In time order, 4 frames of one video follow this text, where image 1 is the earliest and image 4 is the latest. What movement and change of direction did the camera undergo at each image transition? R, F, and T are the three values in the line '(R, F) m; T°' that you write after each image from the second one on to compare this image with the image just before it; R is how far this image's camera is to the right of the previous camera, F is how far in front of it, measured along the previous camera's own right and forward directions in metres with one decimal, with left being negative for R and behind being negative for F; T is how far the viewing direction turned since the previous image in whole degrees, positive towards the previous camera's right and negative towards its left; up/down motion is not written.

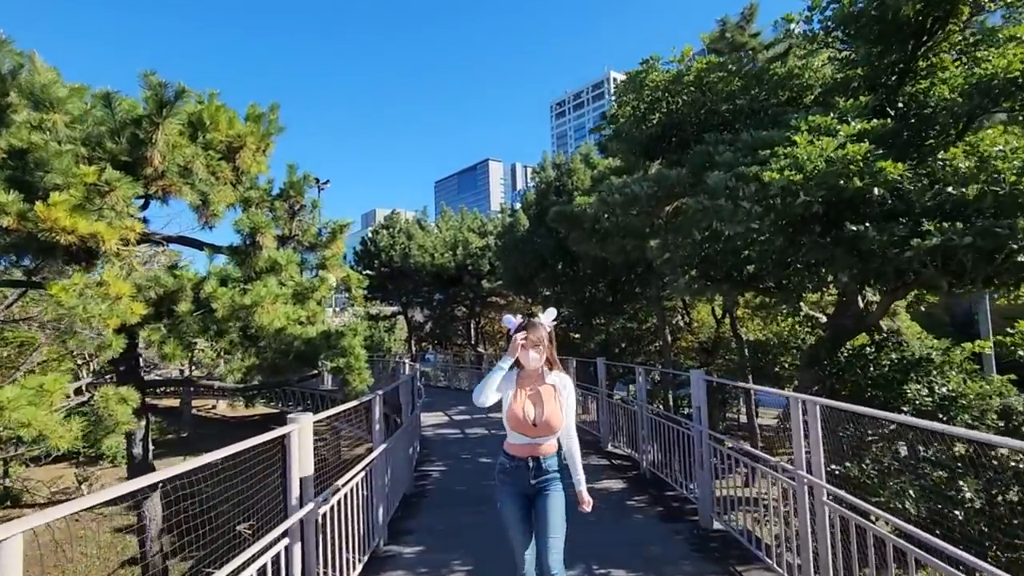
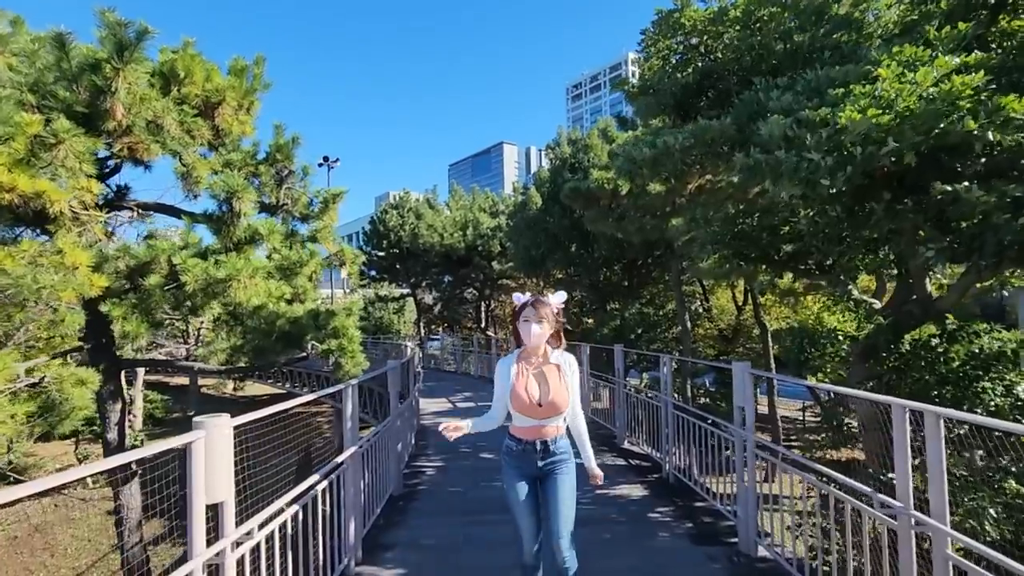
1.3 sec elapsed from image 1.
(+0.1, +0.9) m; -1°
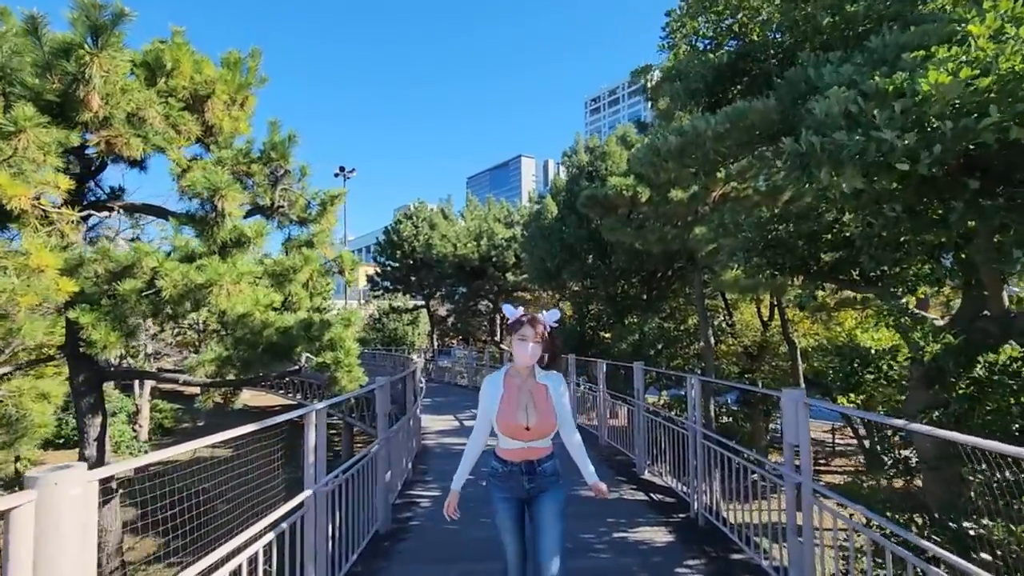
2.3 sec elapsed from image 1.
(+0.1, +0.7) m; -2°
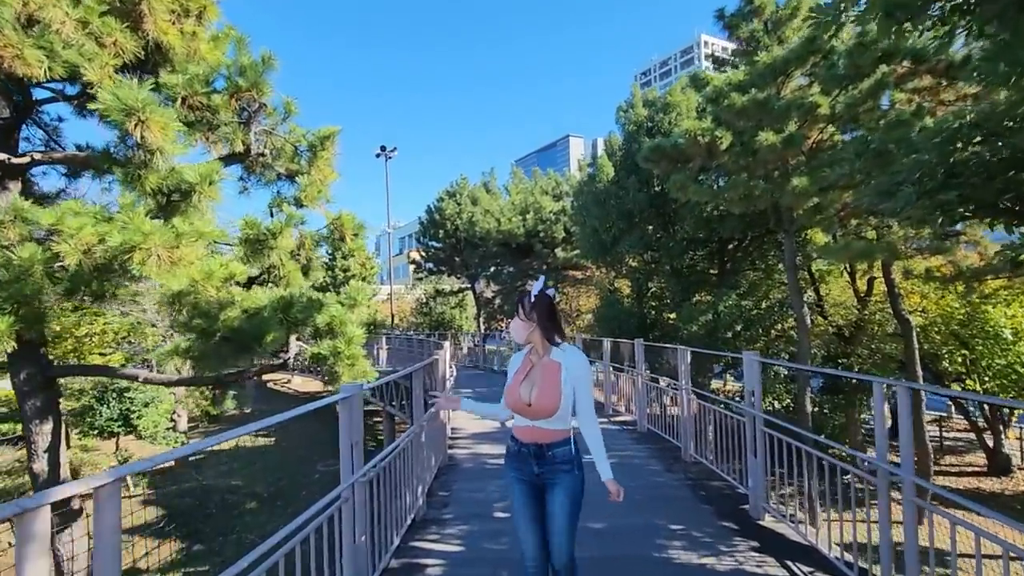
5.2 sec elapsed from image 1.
(0.0, +2.1) m; -6°
